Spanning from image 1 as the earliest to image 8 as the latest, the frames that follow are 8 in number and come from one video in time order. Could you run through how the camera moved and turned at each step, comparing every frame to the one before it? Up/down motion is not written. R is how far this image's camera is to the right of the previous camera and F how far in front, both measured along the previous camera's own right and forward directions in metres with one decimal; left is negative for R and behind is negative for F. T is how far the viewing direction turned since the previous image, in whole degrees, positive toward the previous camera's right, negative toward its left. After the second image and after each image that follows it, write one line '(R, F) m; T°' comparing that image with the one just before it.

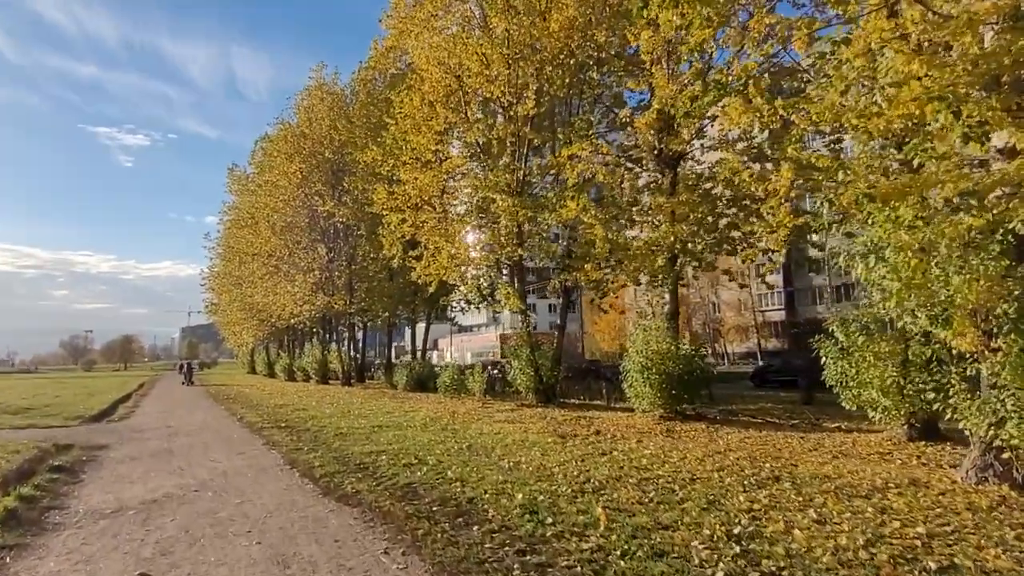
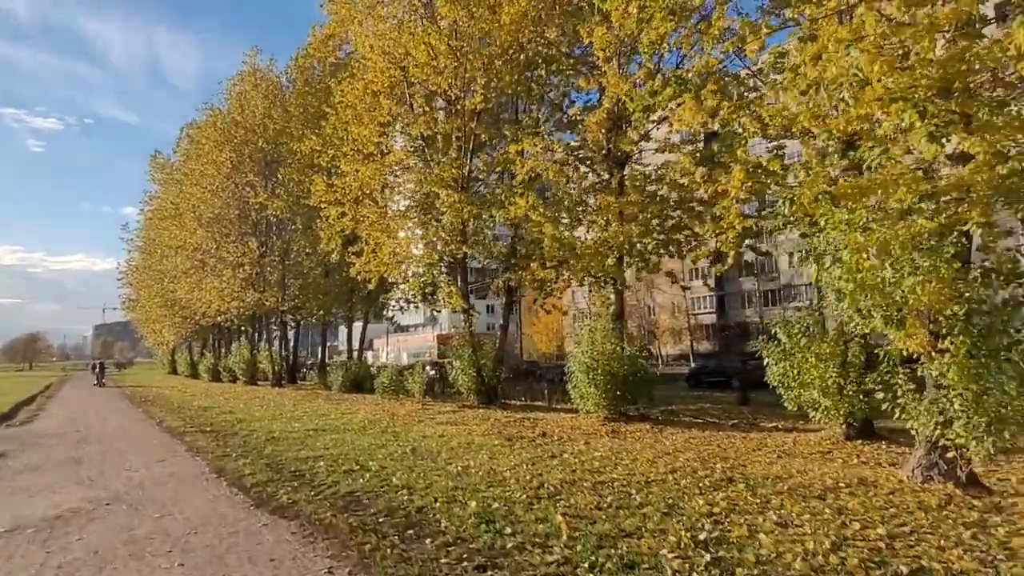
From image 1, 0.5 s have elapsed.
(-0.2, +0.4) m; +6°
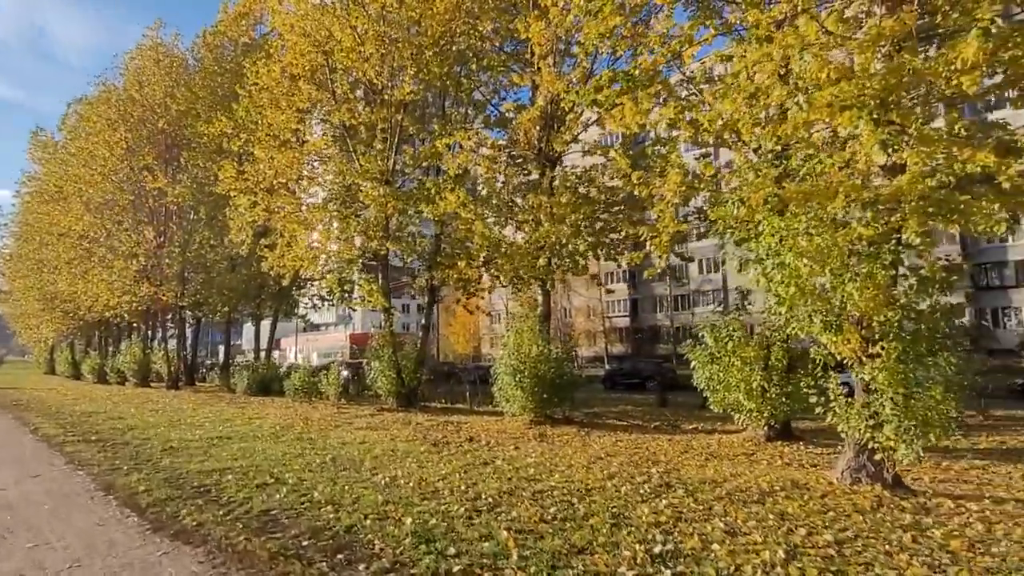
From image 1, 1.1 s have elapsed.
(-0.3, +0.5) m; +8°
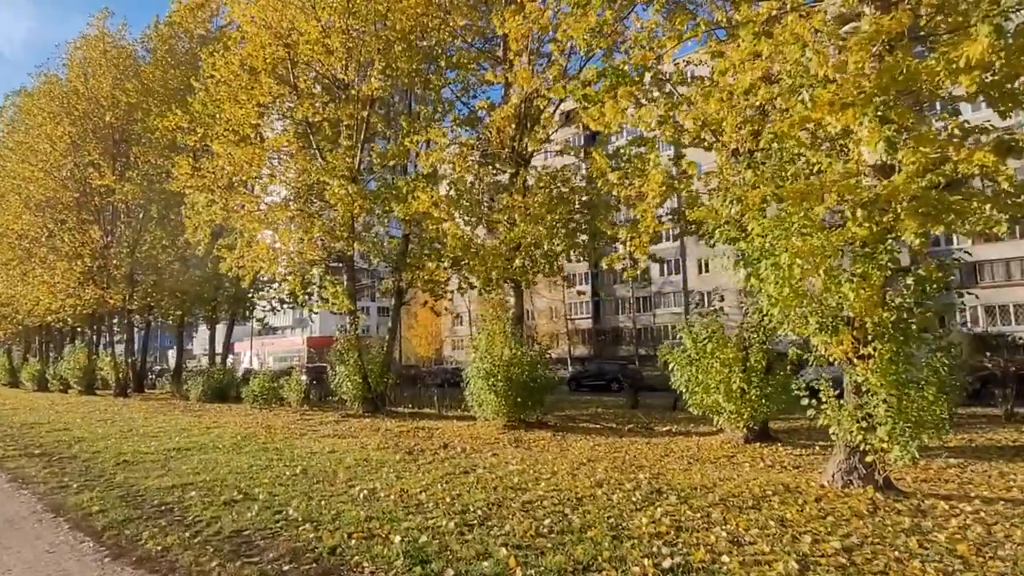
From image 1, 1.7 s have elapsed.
(-0.3, +0.3) m; +4°
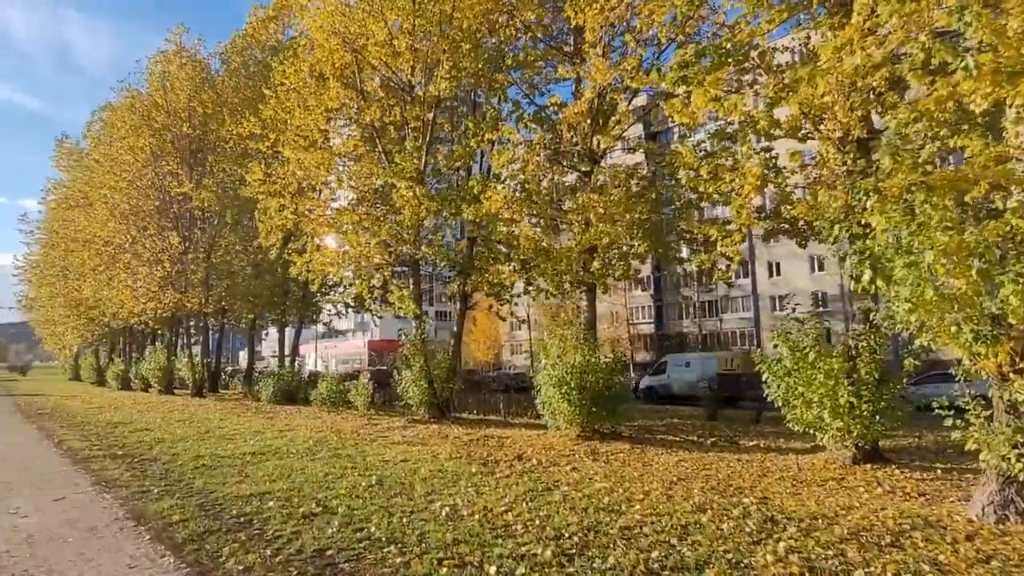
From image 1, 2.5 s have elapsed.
(-0.4, +0.6) m; -5°
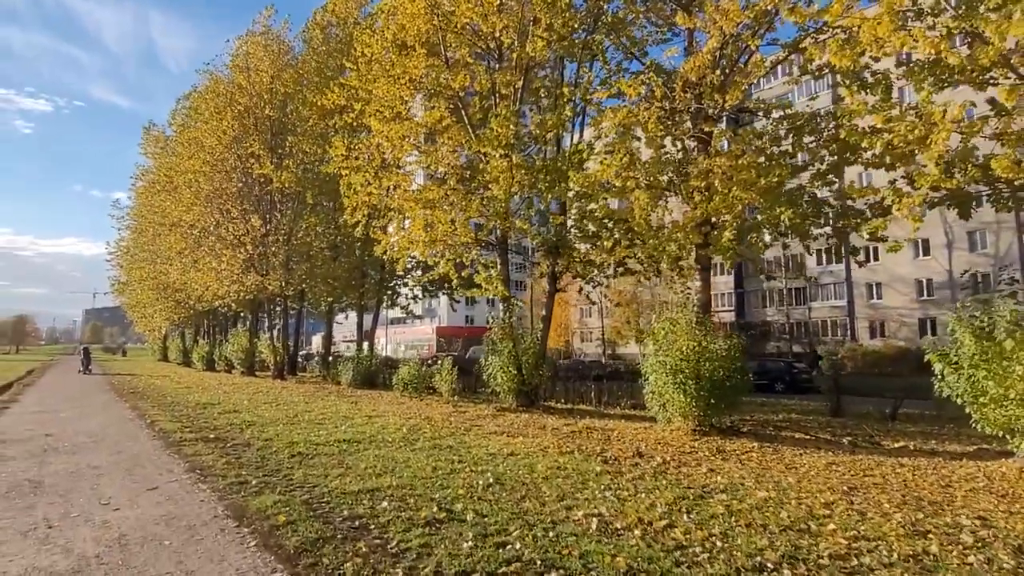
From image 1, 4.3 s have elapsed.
(-1.0, +1.2) m; -6°
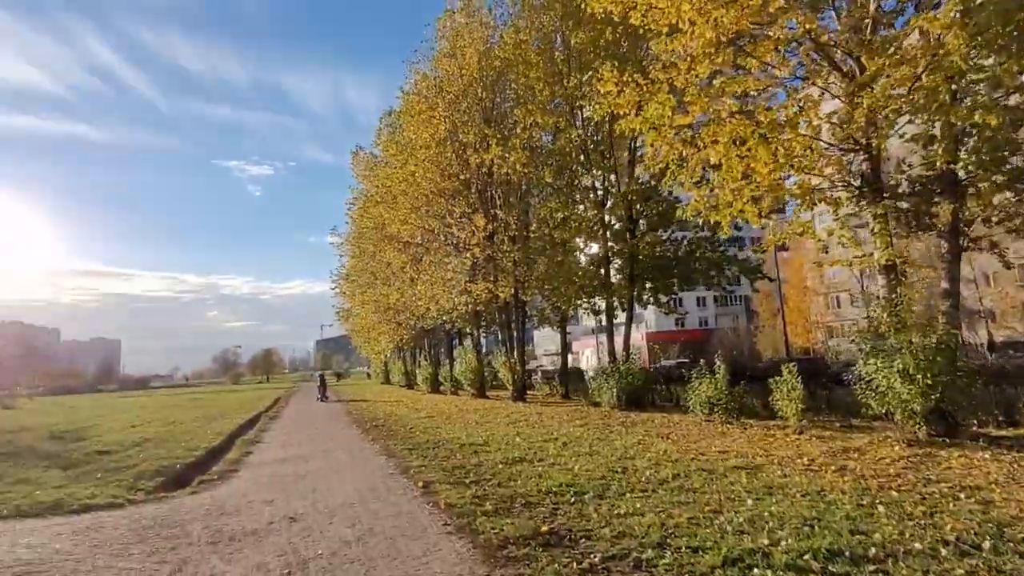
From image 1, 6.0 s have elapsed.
(-3.7, +5.0) m; -17°
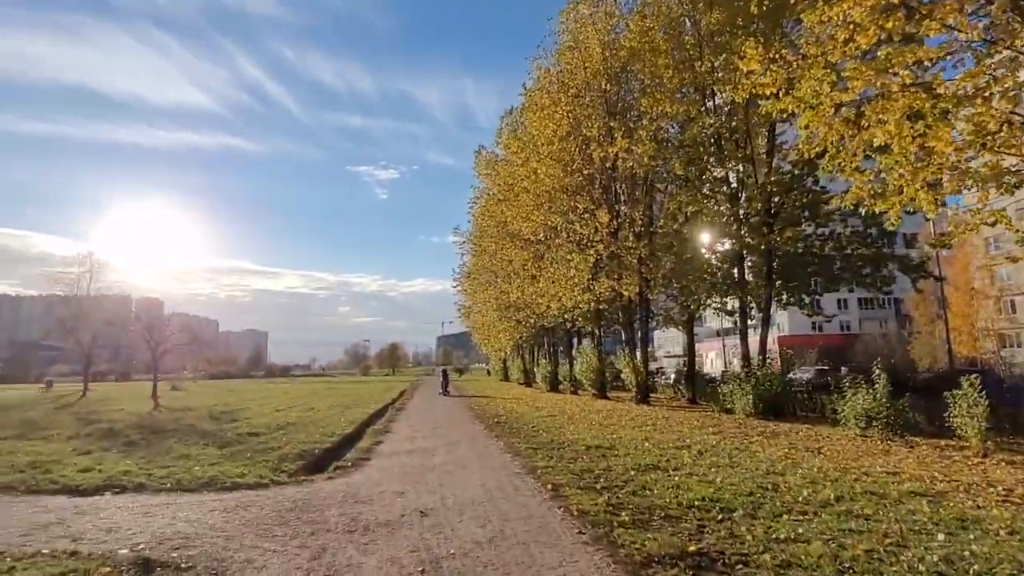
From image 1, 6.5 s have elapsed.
(-0.3, +0.4) m; -11°
